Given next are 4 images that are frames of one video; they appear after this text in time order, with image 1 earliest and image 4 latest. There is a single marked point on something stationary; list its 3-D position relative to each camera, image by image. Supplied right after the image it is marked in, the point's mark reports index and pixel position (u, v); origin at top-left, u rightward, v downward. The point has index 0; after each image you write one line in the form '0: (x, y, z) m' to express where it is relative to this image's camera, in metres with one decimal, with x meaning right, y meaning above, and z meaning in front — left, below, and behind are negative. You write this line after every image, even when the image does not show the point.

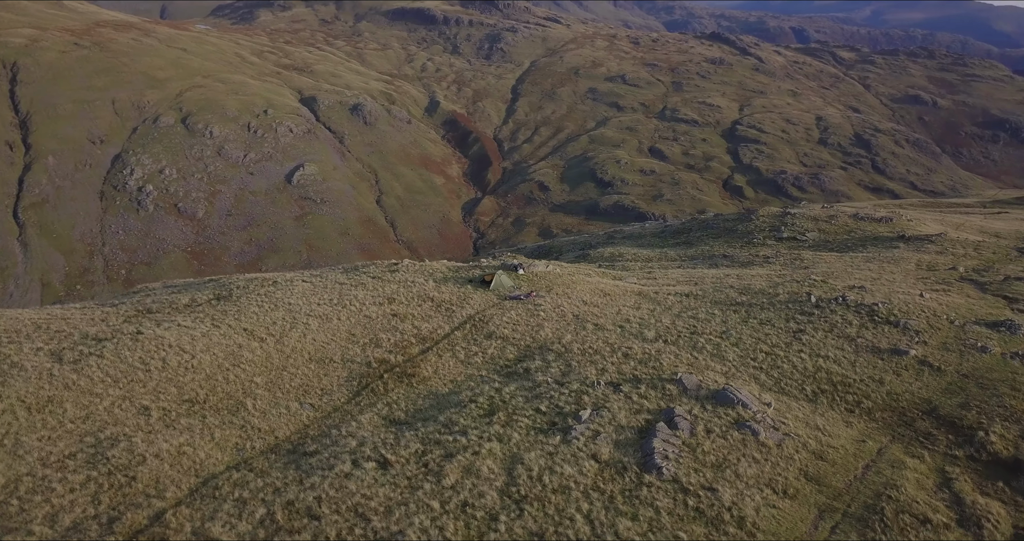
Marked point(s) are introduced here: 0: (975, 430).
0: (+10.5, -3.6, +17.3) m
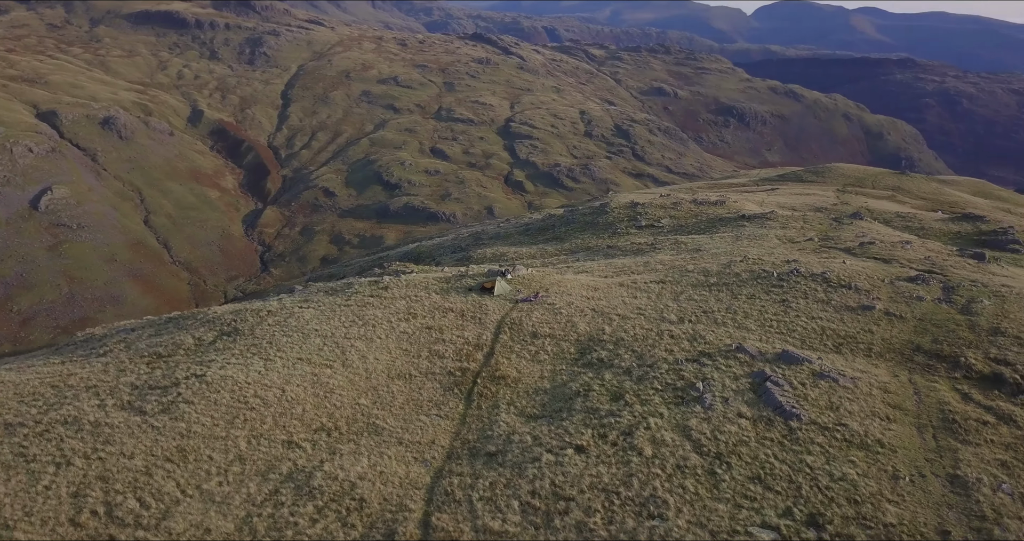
0: (+13.4, -2.6, +23.1) m
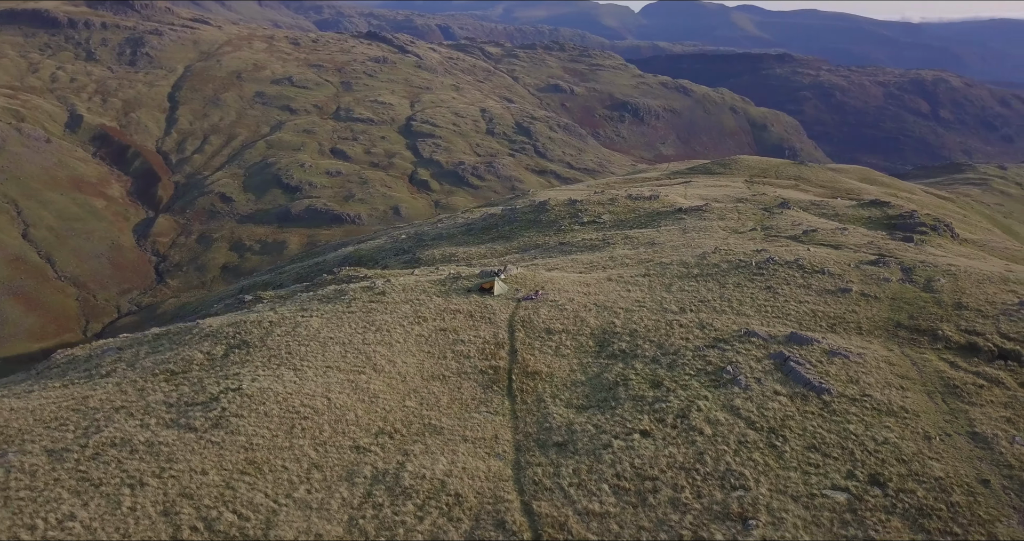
0: (+14.2, -2.0, +25.8) m
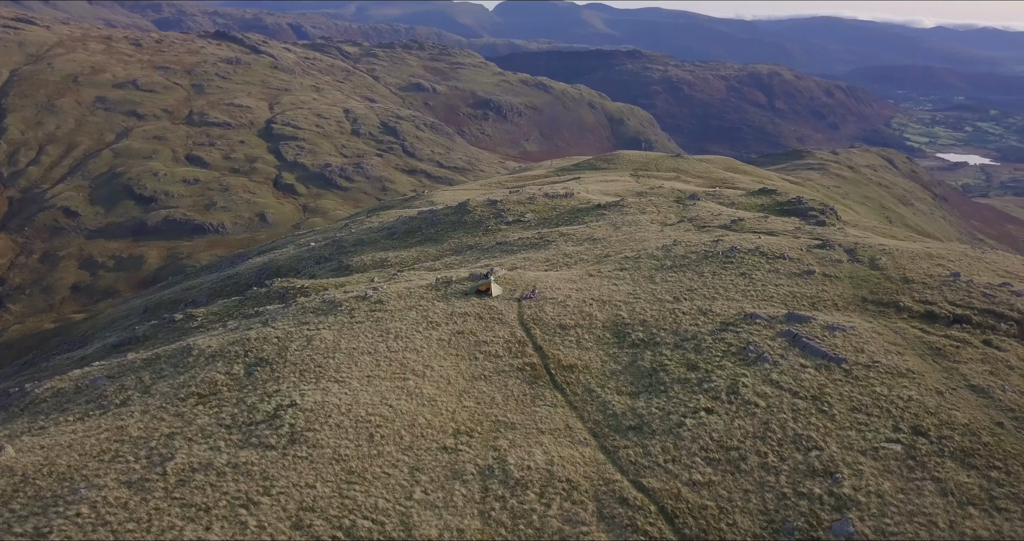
0: (+14.9, -1.2, +29.7) m
